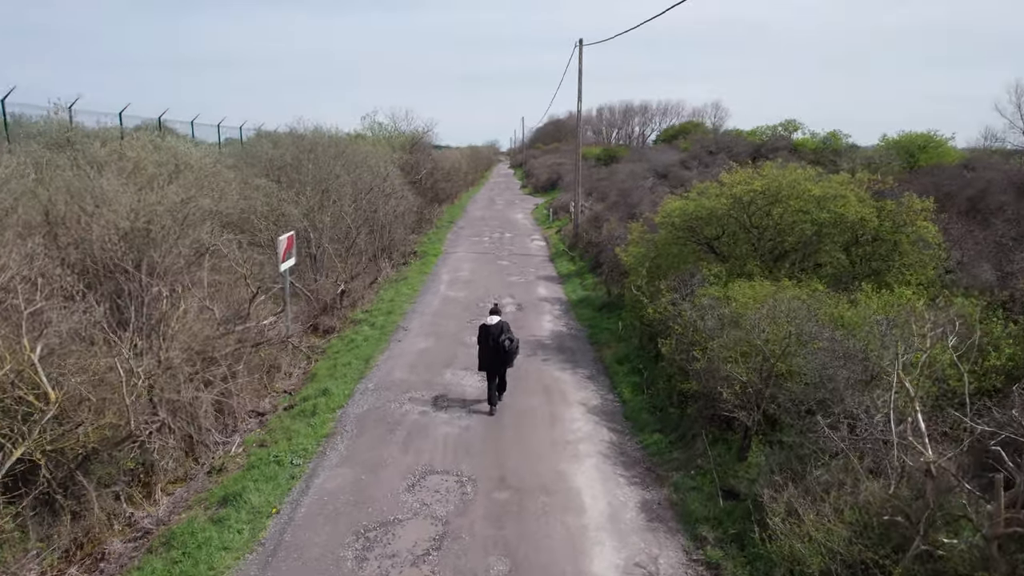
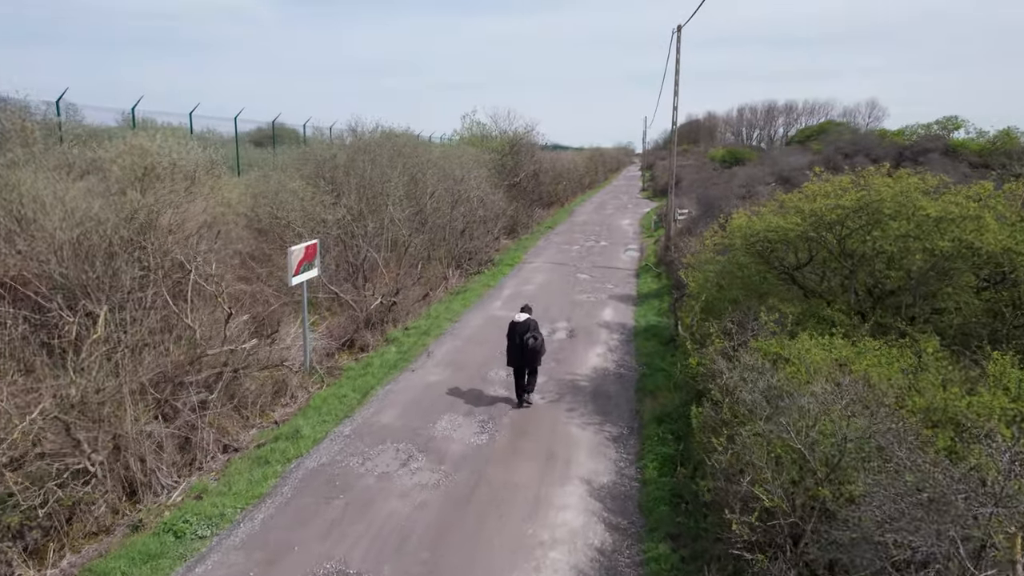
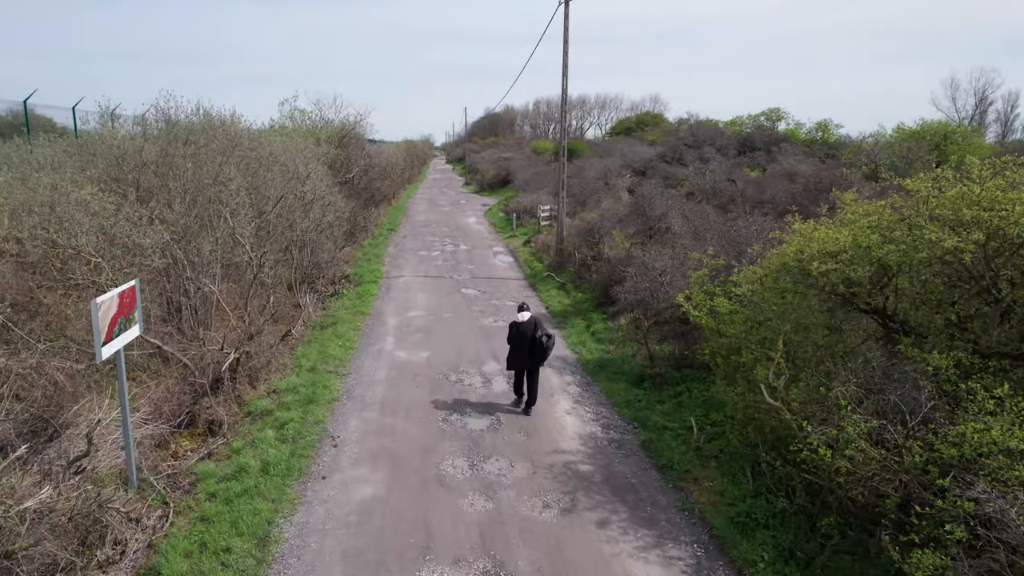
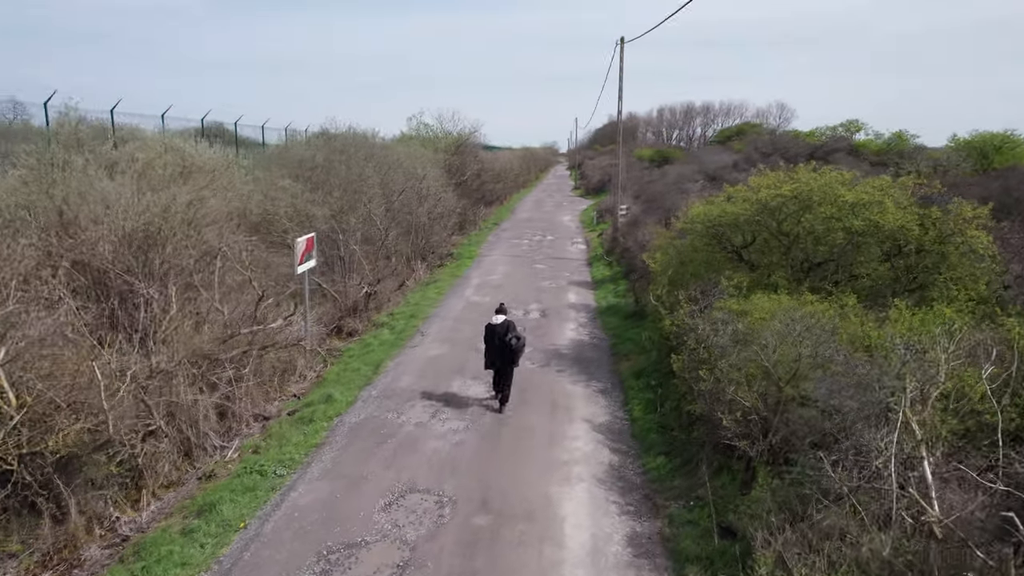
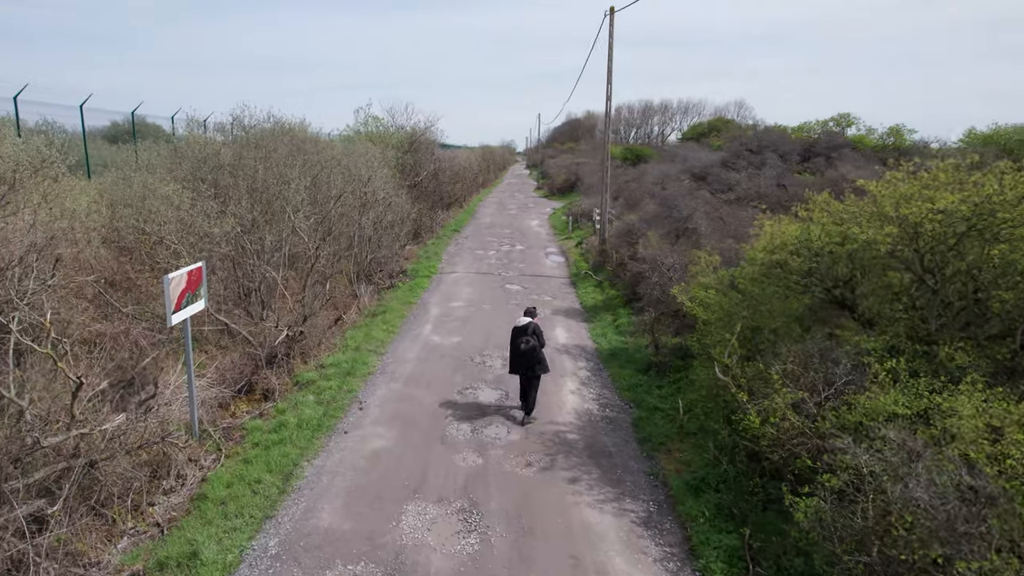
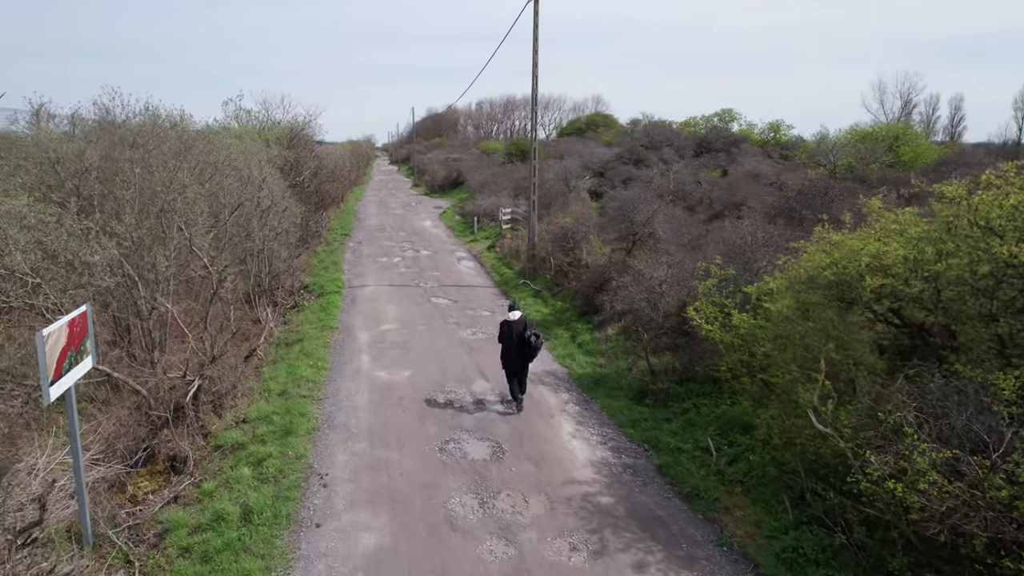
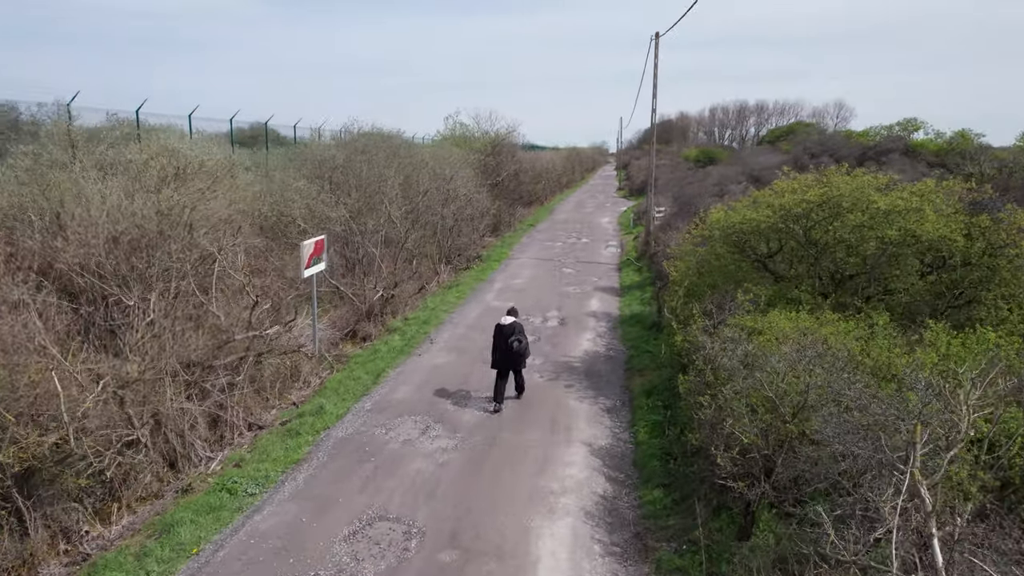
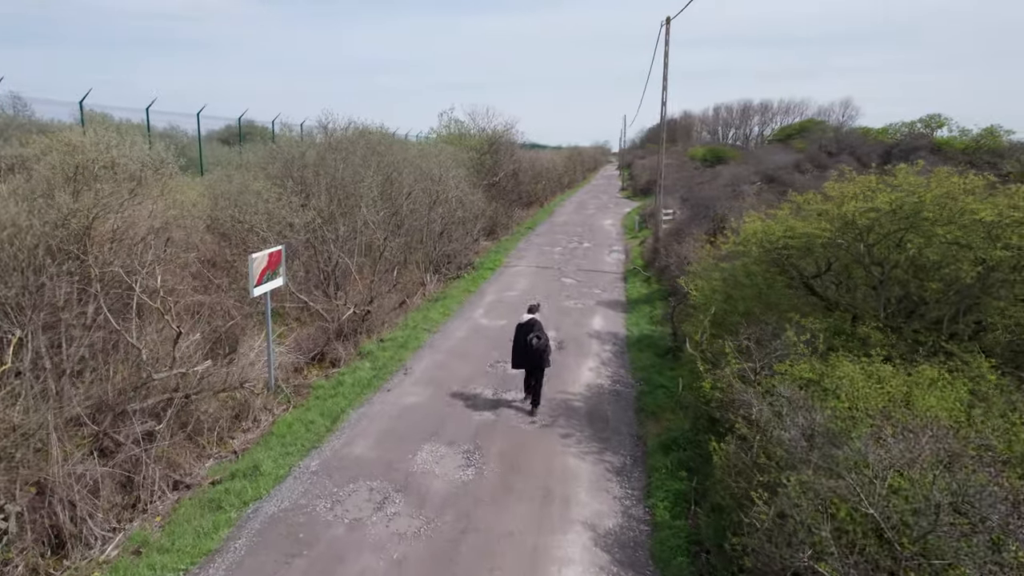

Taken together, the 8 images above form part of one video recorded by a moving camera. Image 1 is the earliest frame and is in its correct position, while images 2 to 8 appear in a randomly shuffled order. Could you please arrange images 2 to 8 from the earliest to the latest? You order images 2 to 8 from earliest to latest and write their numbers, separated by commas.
4, 7, 2, 8, 5, 3, 6
